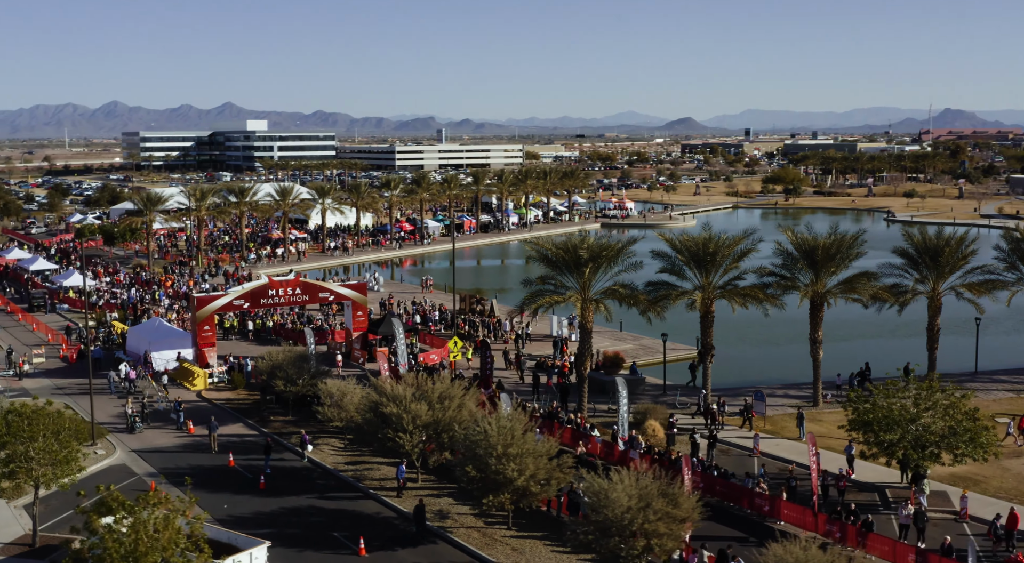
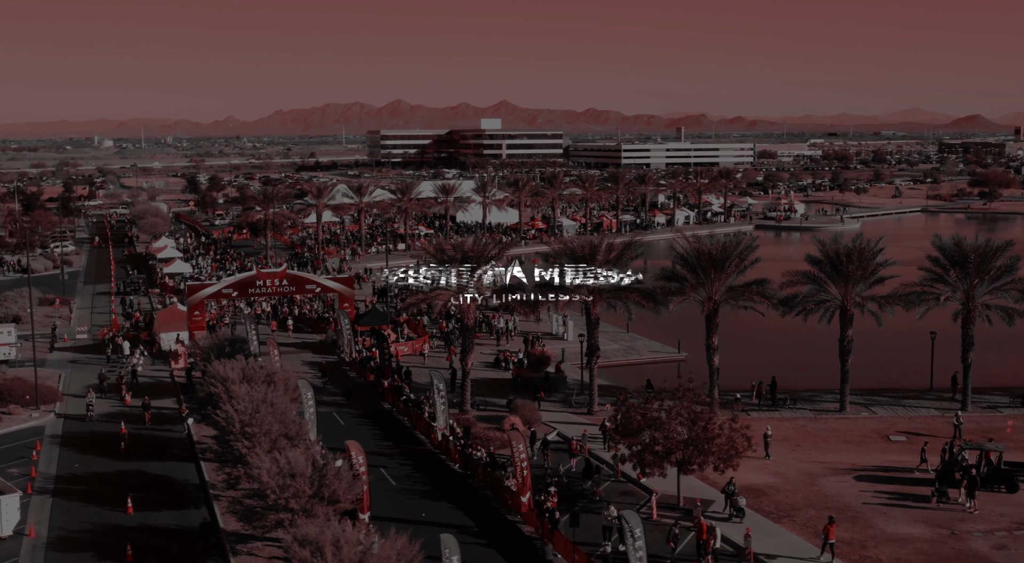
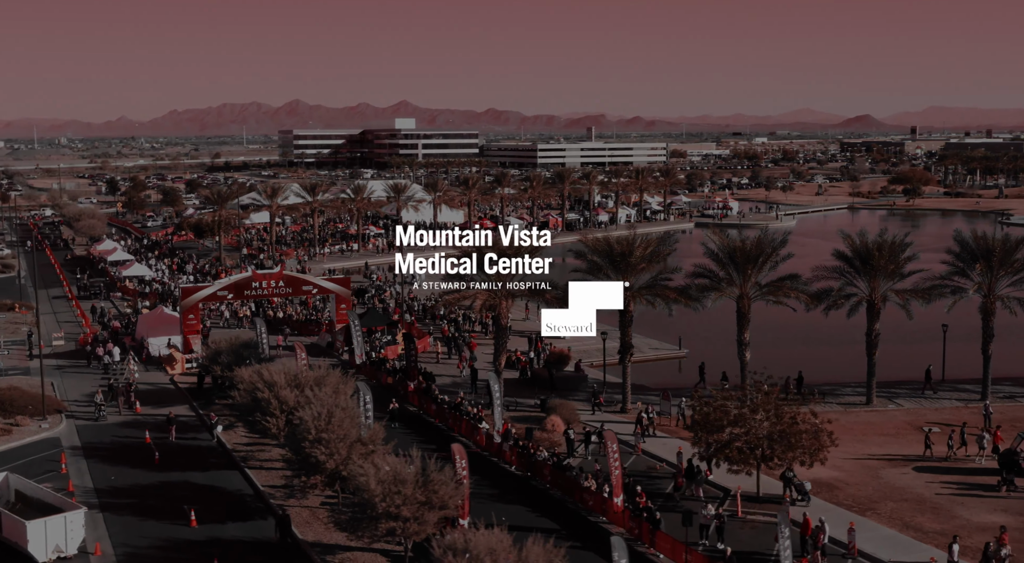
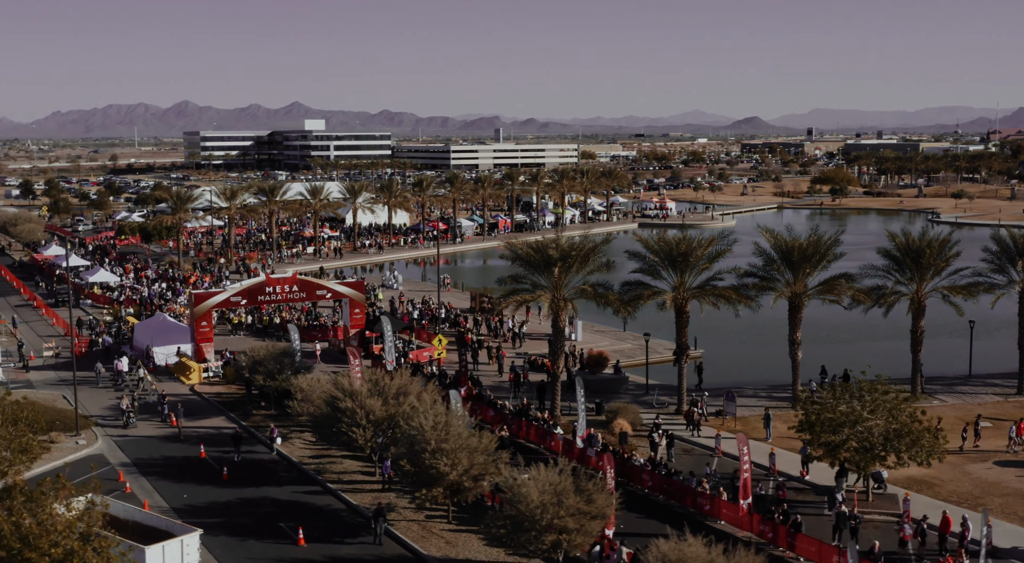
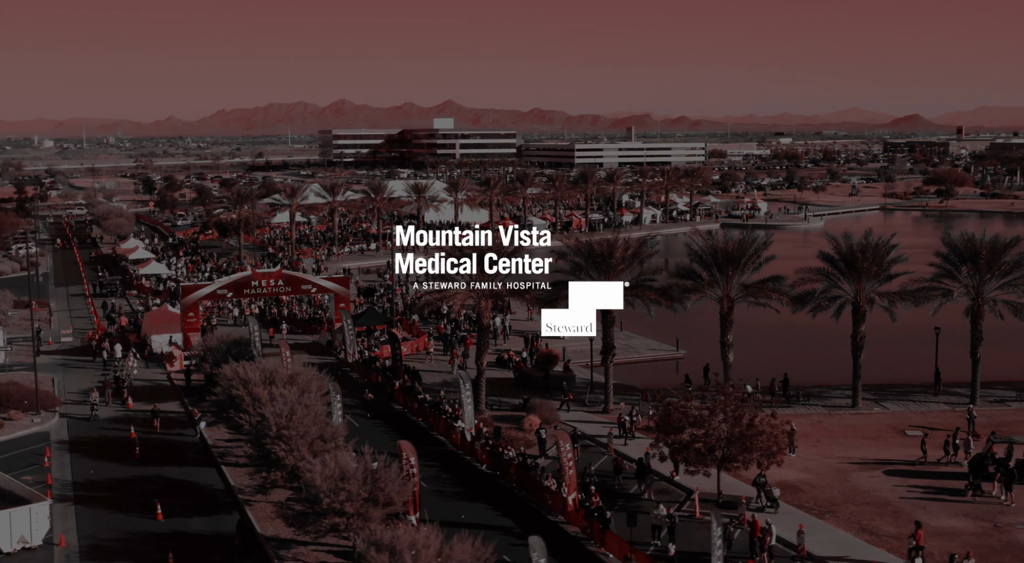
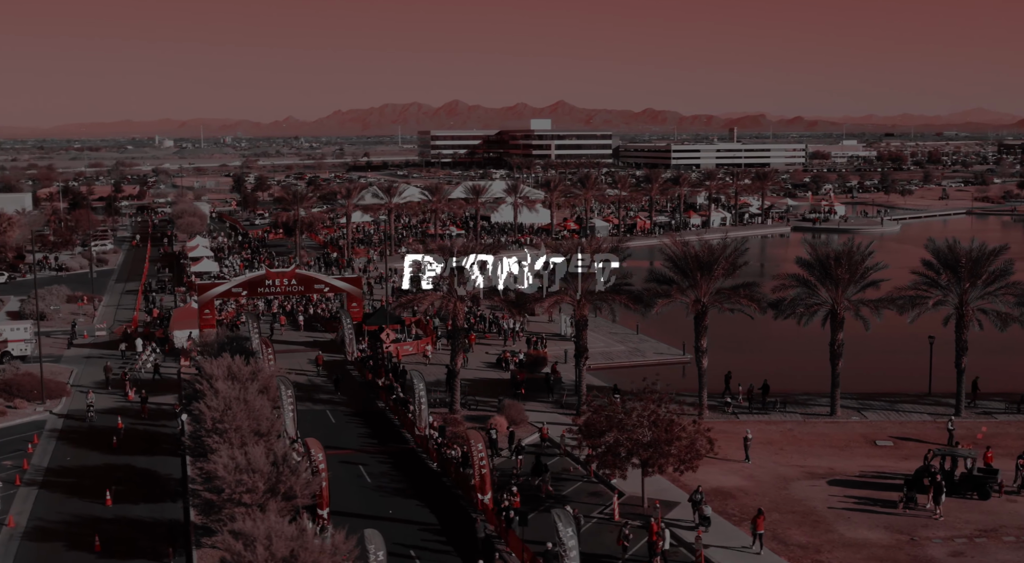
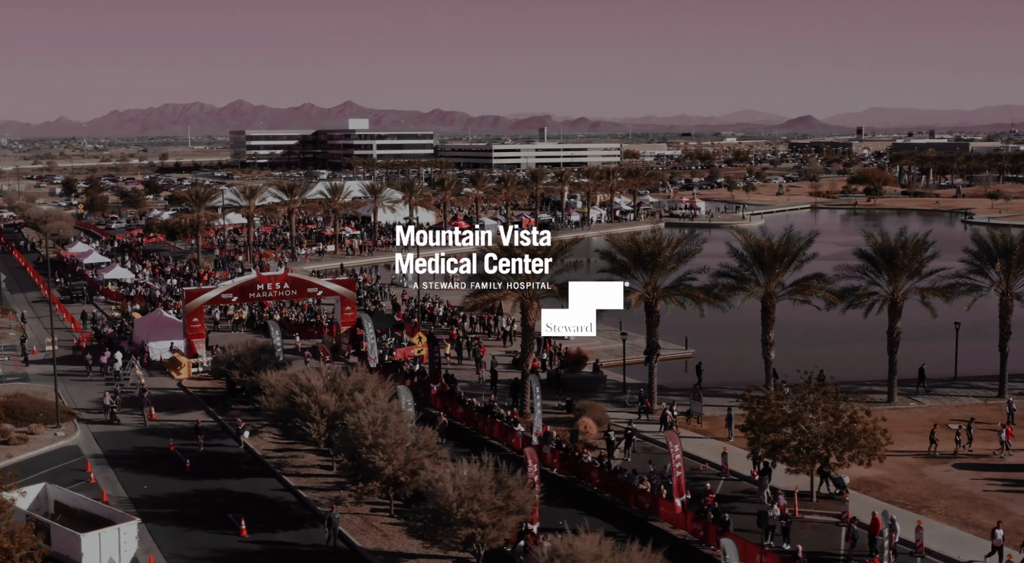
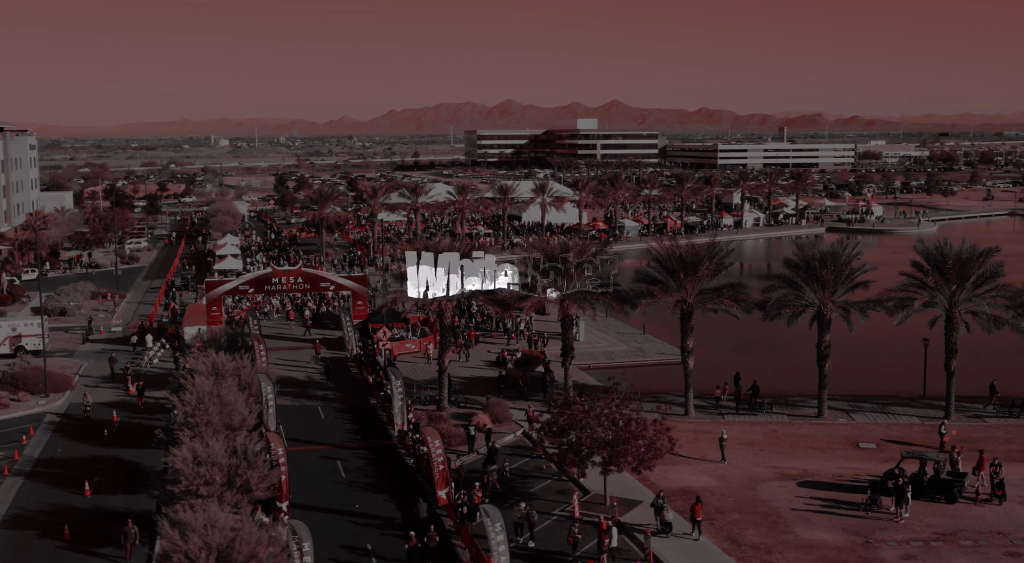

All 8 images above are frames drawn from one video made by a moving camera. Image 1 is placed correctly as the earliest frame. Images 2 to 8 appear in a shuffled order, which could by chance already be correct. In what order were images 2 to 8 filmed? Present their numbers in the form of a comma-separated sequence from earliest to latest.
4, 7, 3, 5, 2, 6, 8
